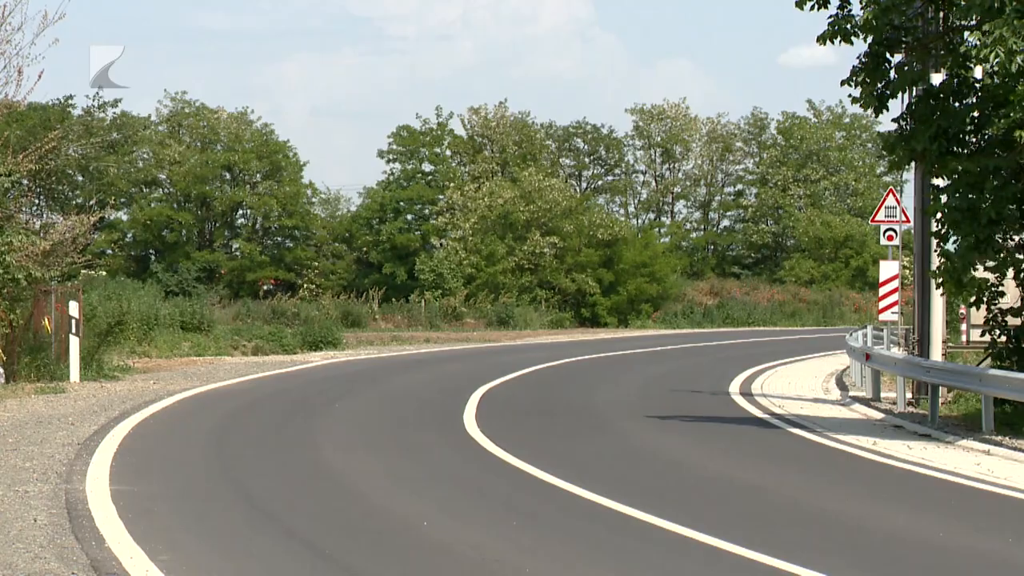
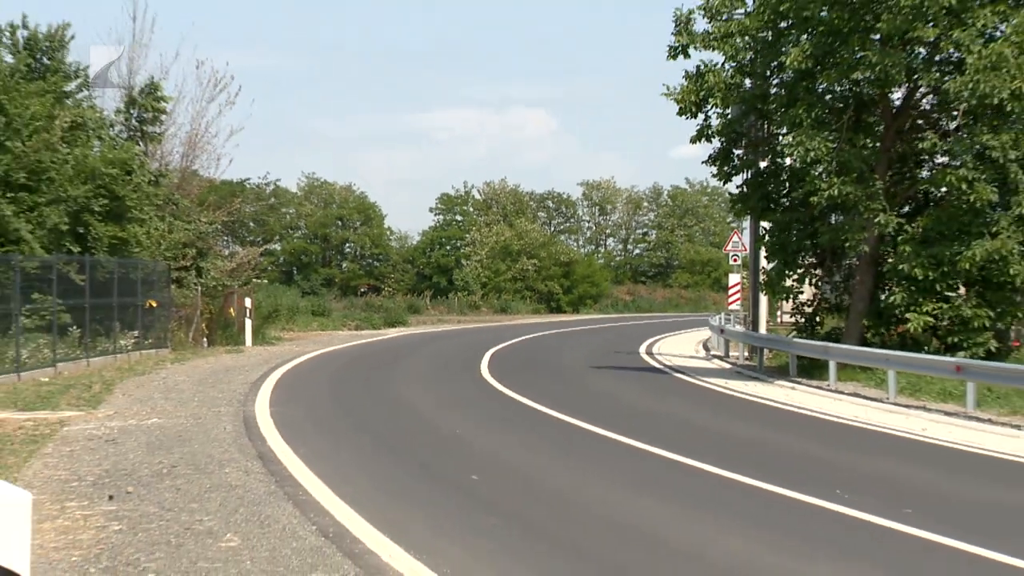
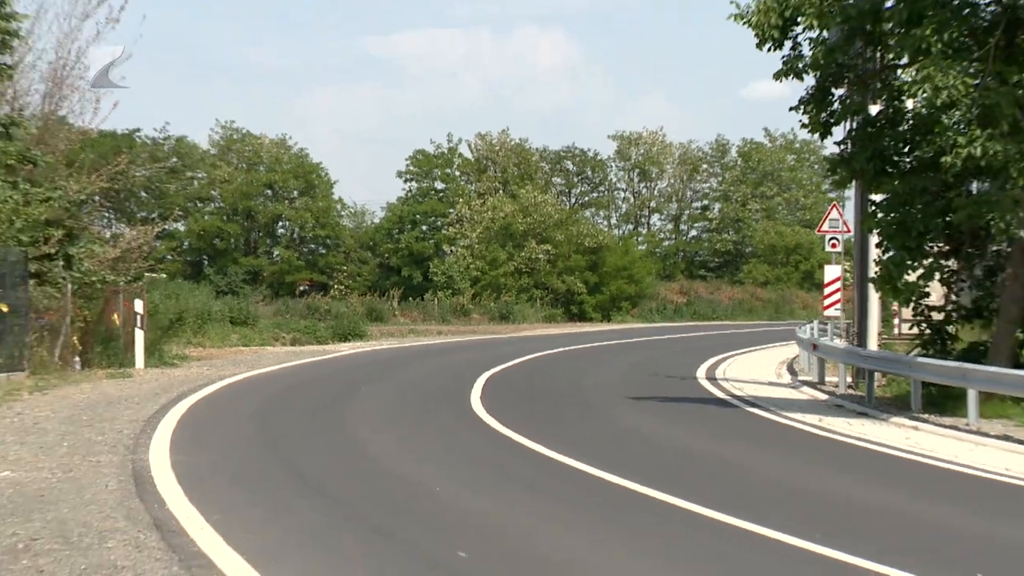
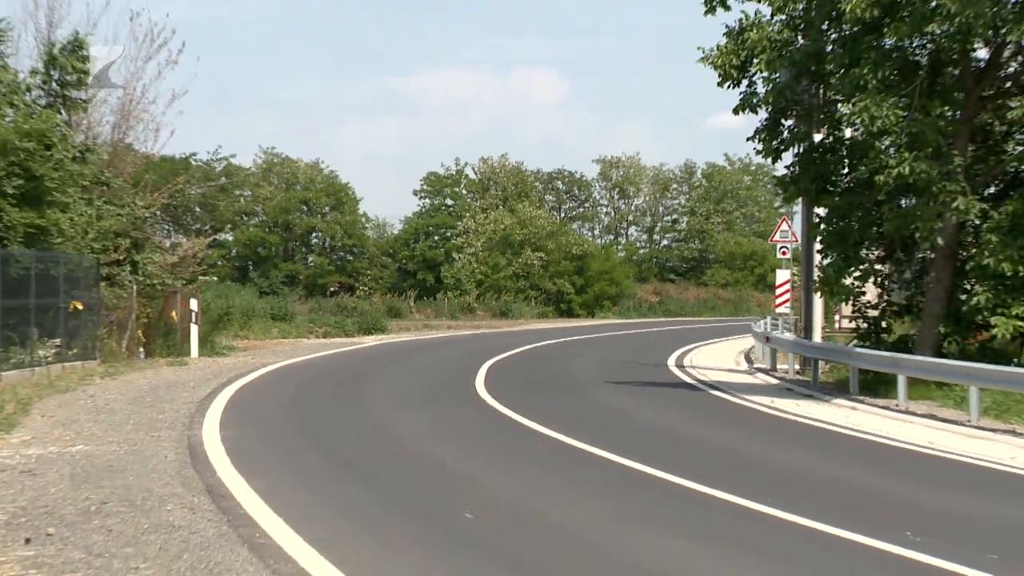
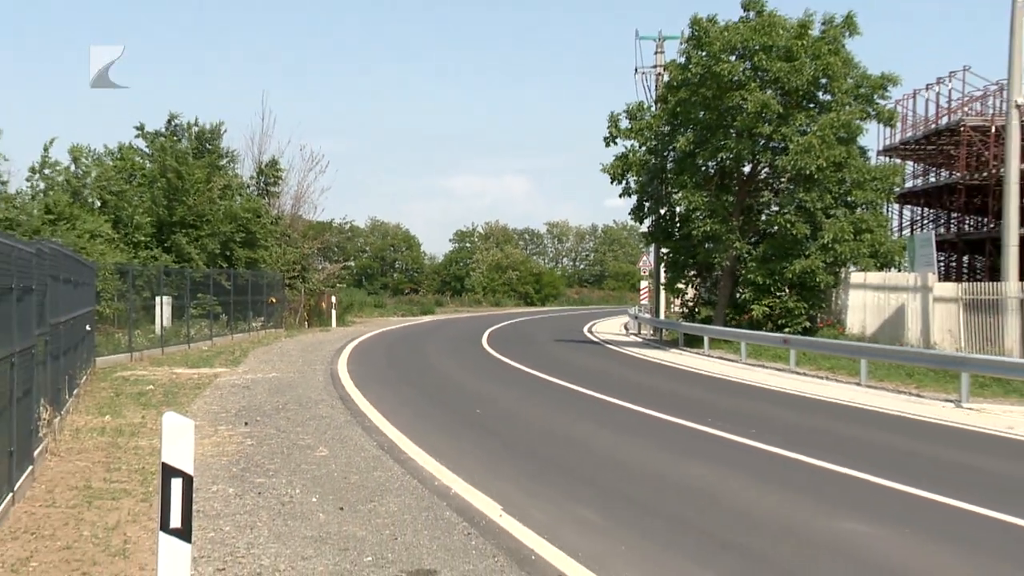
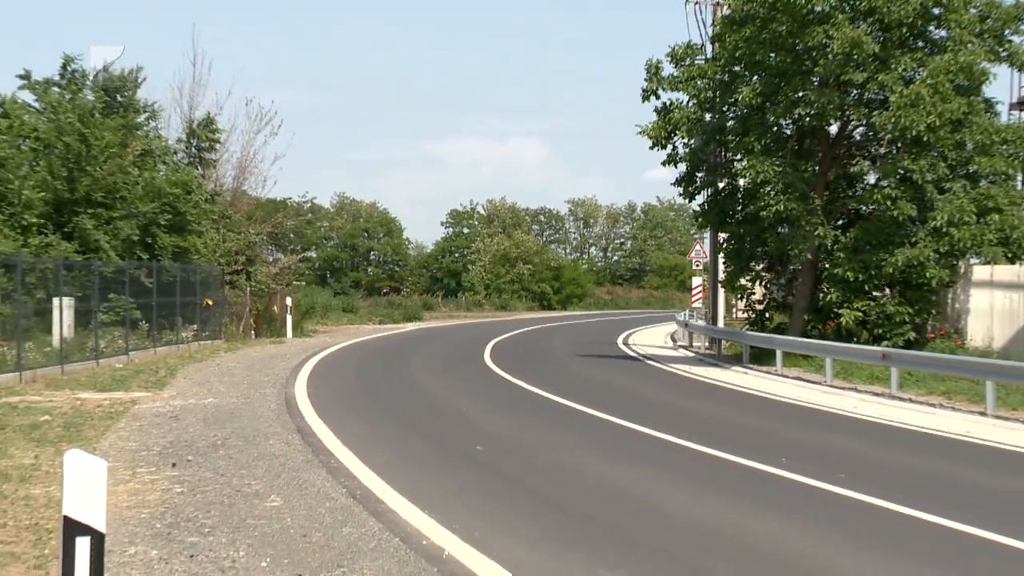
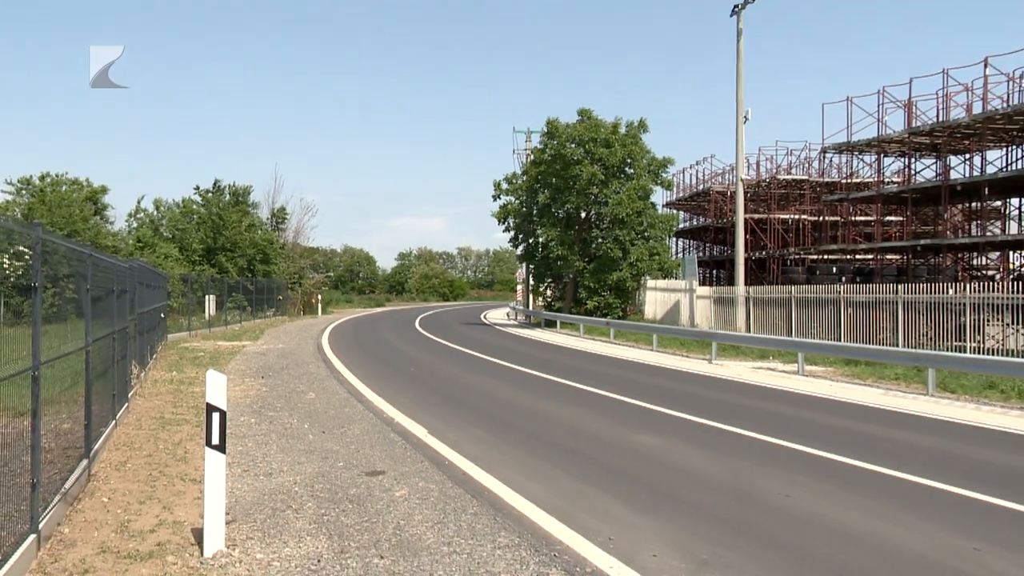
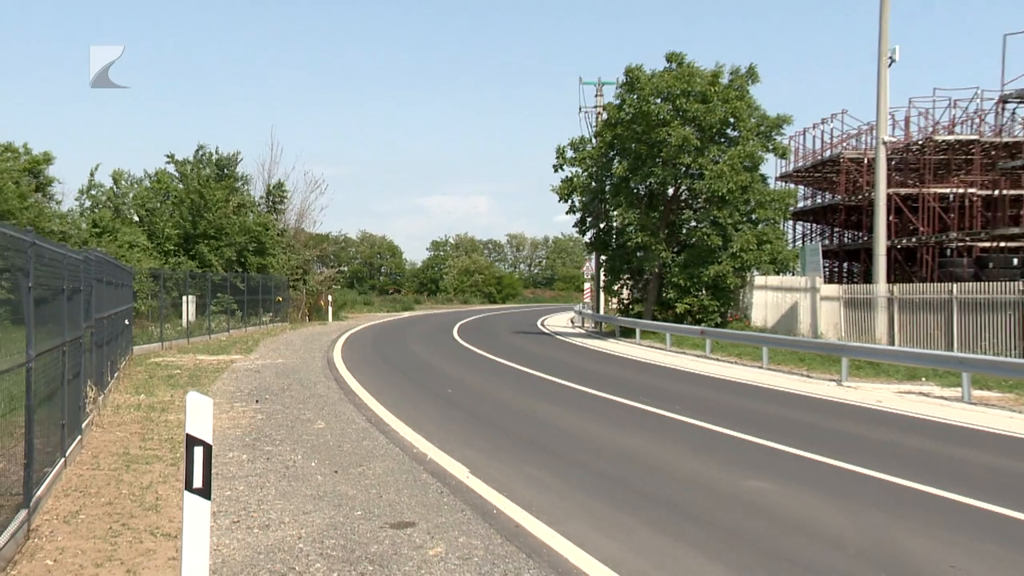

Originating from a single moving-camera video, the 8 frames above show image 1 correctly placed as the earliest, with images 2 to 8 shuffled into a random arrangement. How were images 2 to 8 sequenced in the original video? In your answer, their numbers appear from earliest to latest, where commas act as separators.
3, 4, 2, 6, 5, 8, 7
